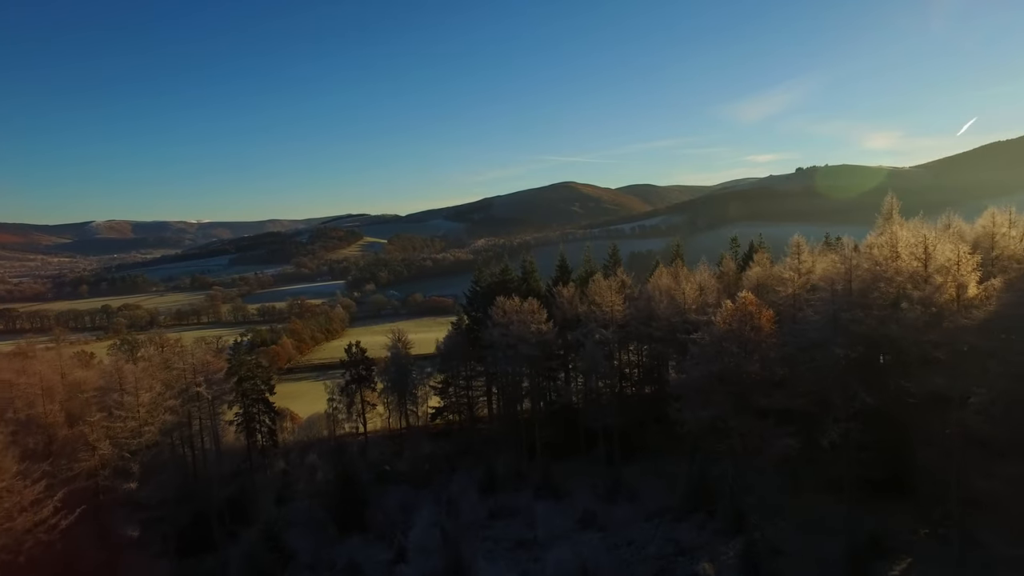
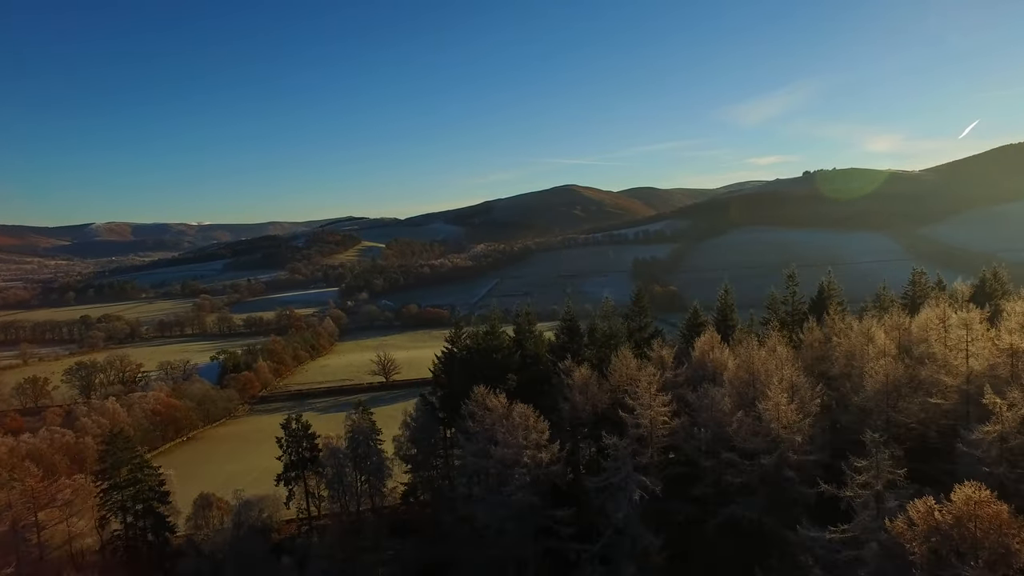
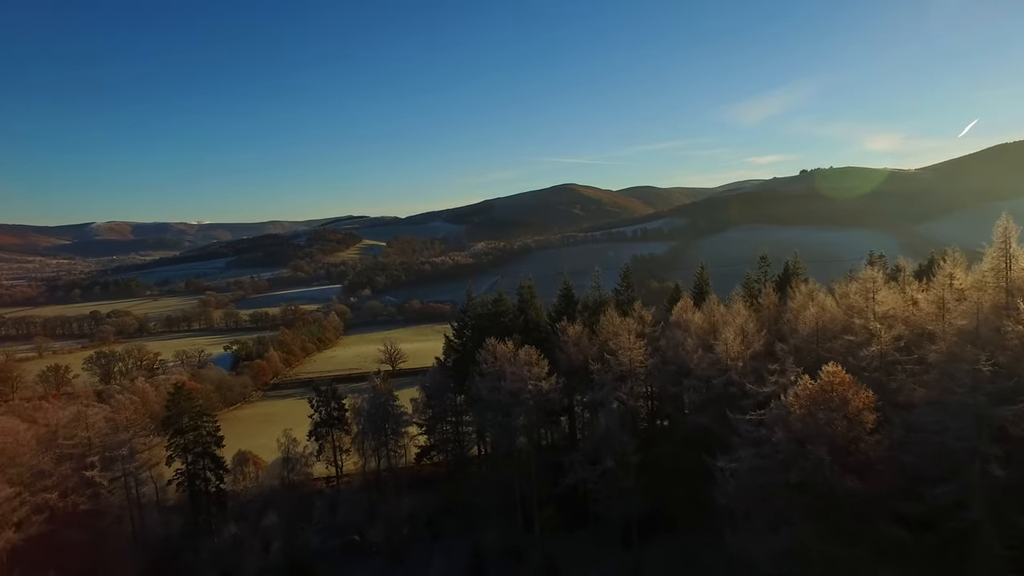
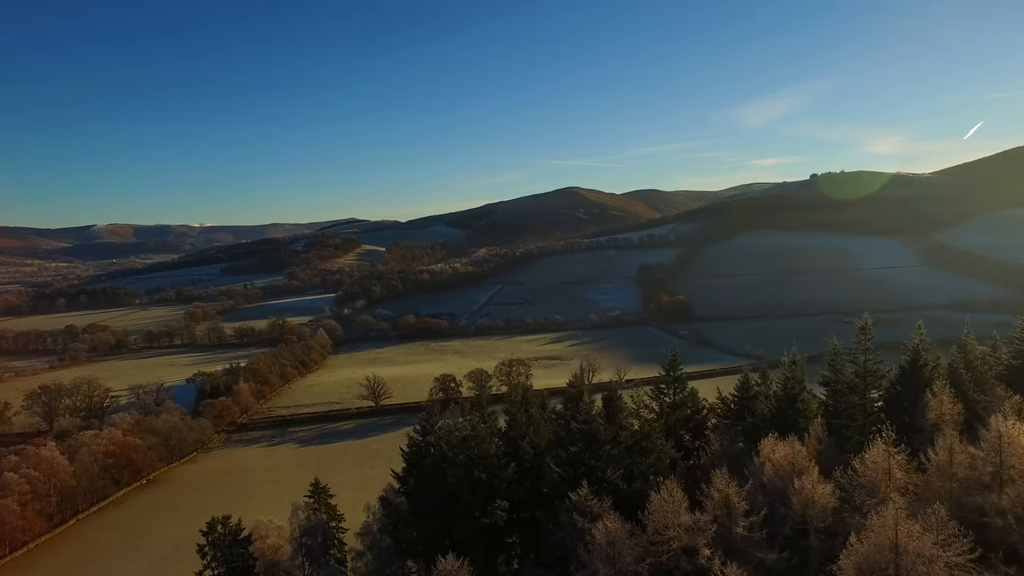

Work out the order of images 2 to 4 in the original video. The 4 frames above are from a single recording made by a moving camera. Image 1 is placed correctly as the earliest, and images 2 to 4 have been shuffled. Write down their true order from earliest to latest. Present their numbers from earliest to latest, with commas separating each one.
3, 2, 4
